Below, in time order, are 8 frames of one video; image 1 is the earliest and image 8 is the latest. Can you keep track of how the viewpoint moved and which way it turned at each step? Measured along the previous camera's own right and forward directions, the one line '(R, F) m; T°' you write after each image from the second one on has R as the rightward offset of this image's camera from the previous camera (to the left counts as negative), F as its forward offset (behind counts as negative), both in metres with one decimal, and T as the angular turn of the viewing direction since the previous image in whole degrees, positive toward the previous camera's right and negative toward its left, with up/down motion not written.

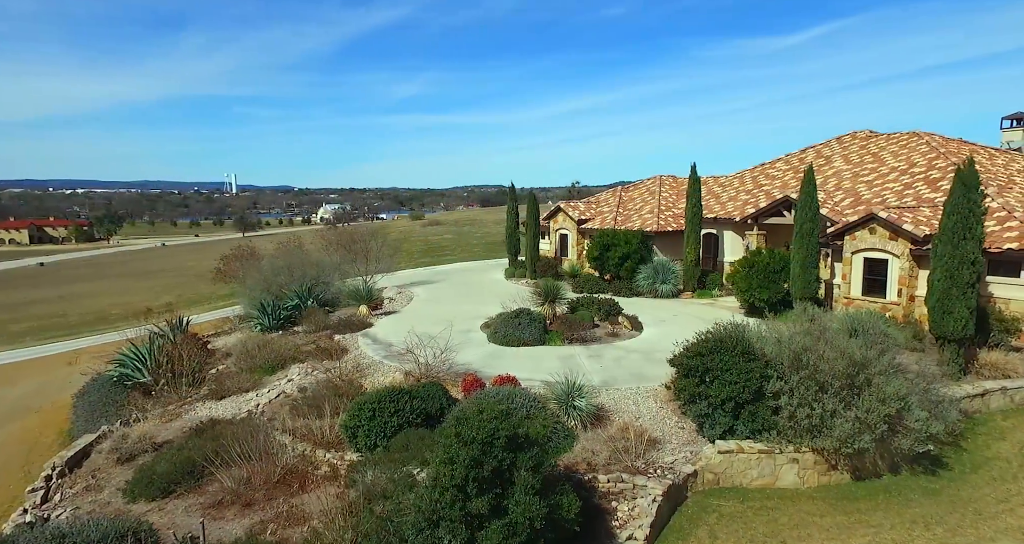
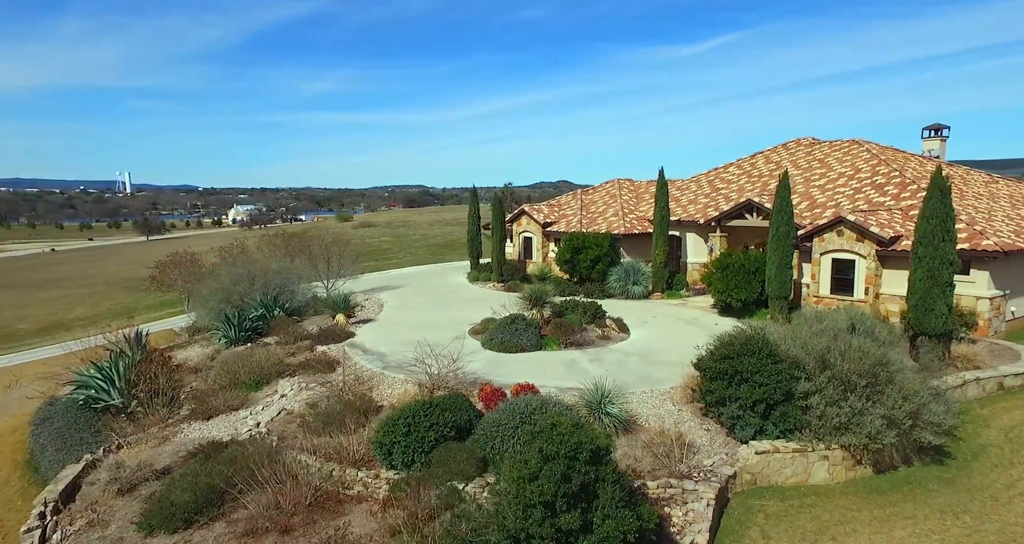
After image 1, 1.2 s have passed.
(-1.7, +0.3) m; +6°
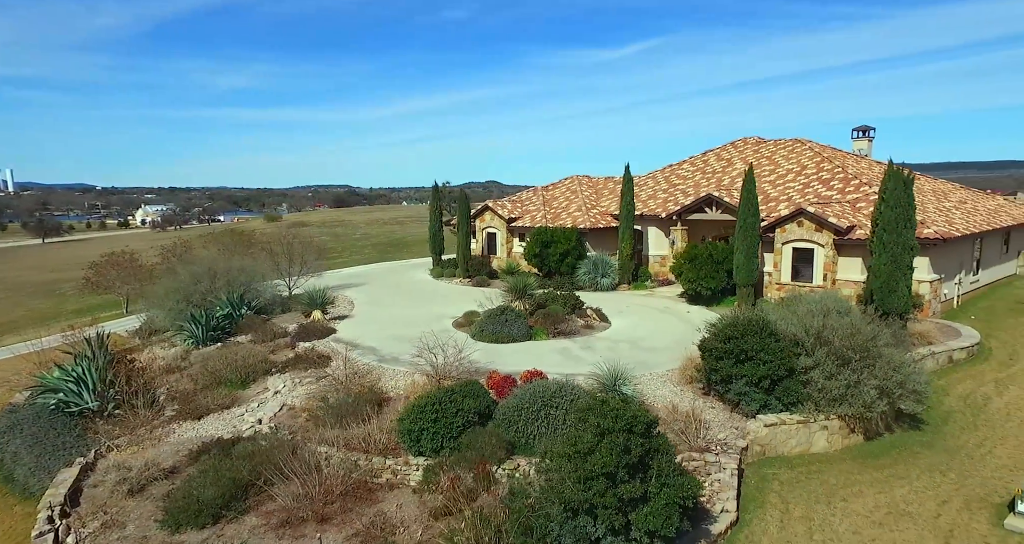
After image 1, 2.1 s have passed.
(-1.4, -0.1) m; +6°
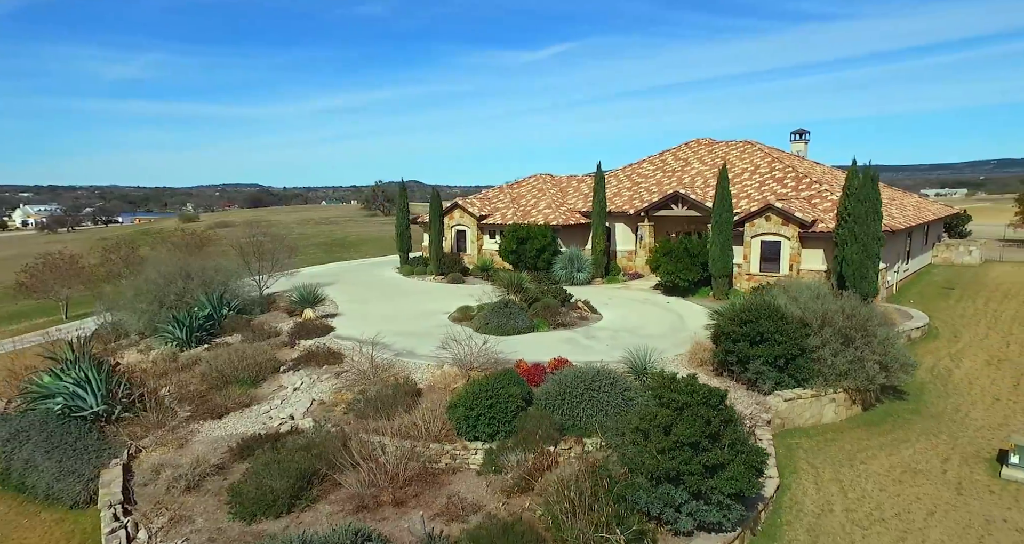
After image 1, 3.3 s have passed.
(-2.0, -0.4) m; +6°
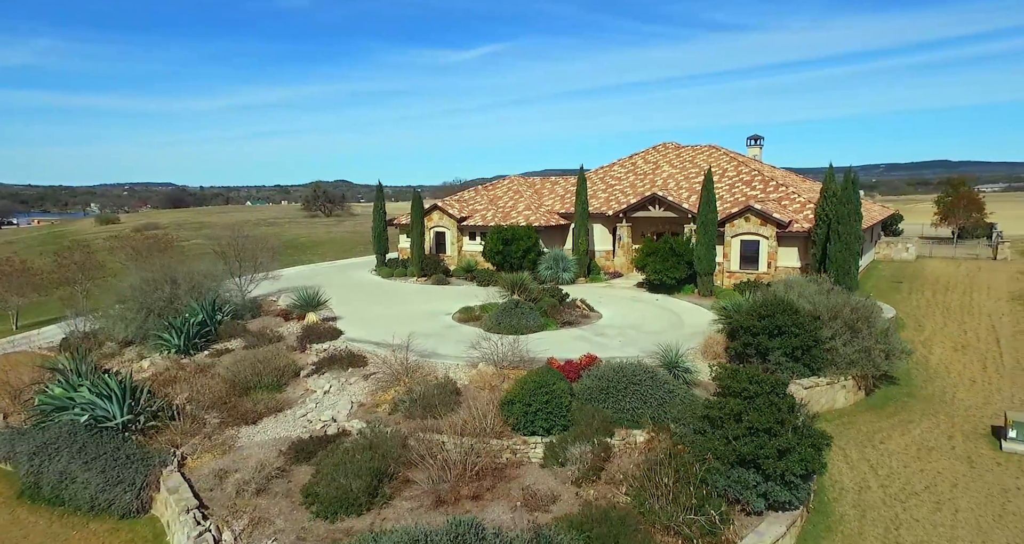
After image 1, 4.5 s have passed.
(-1.9, -0.4) m; +5°
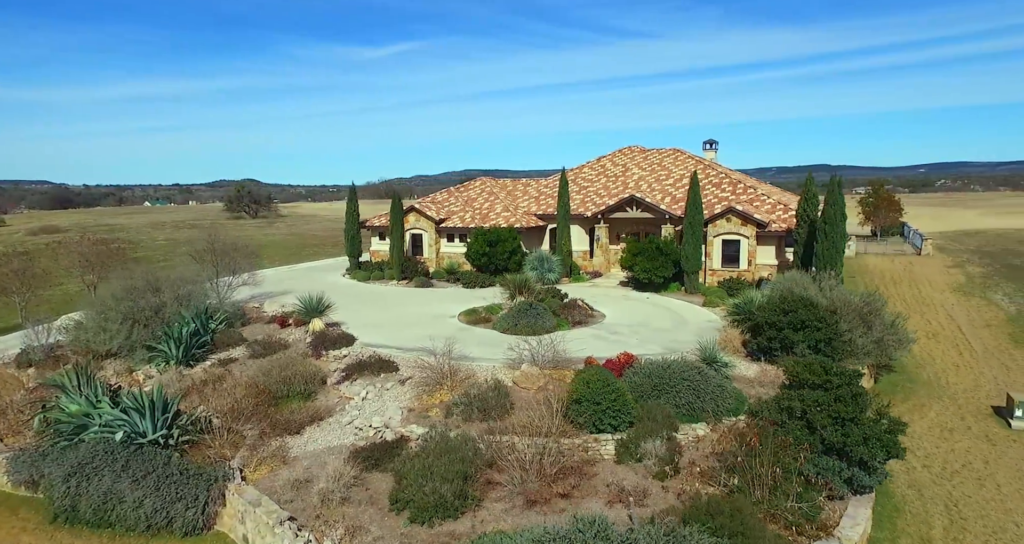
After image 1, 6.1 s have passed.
(-2.4, -0.1) m; +6°
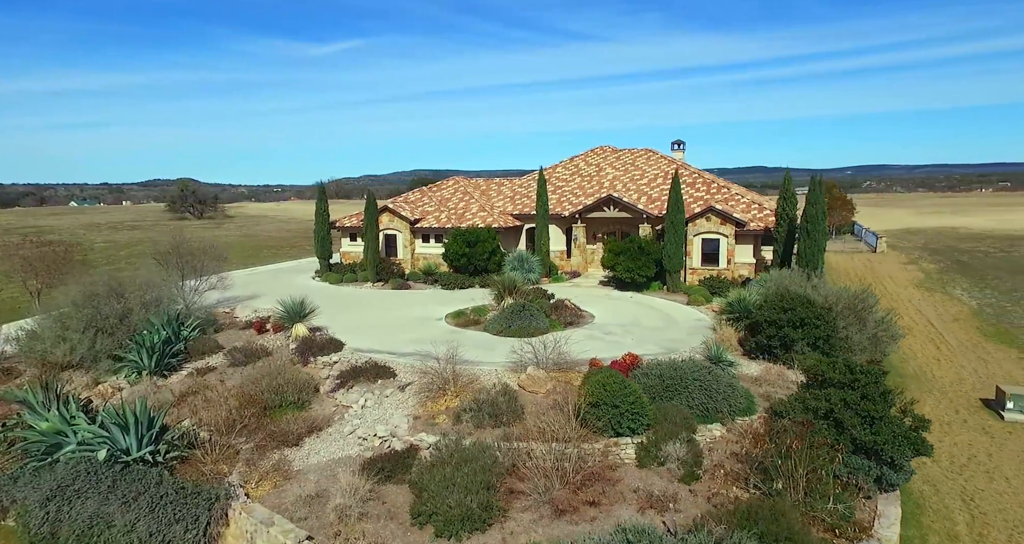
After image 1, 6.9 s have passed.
(-1.0, +0.4) m; +4°
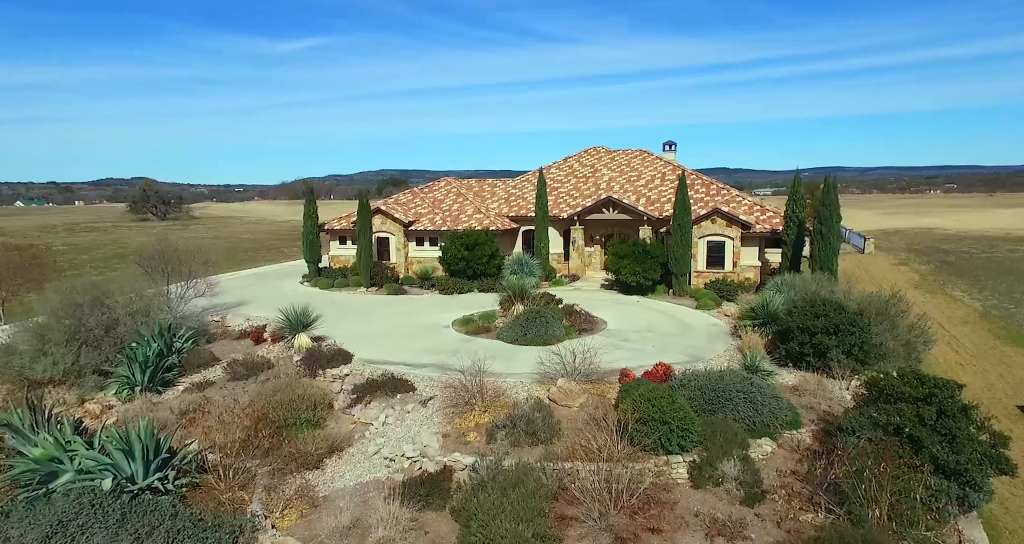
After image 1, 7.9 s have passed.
(-1.1, +0.7) m; +2°
